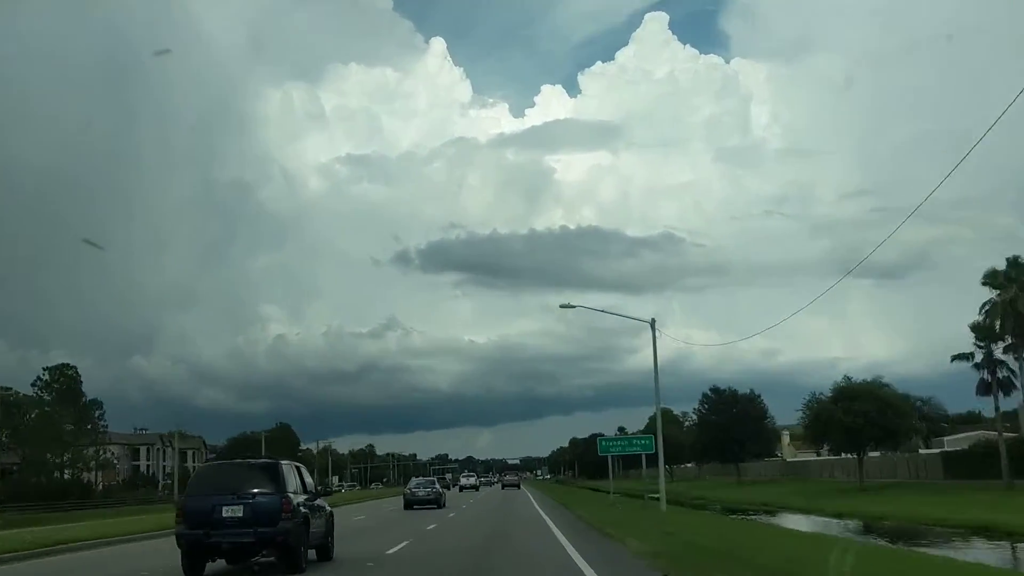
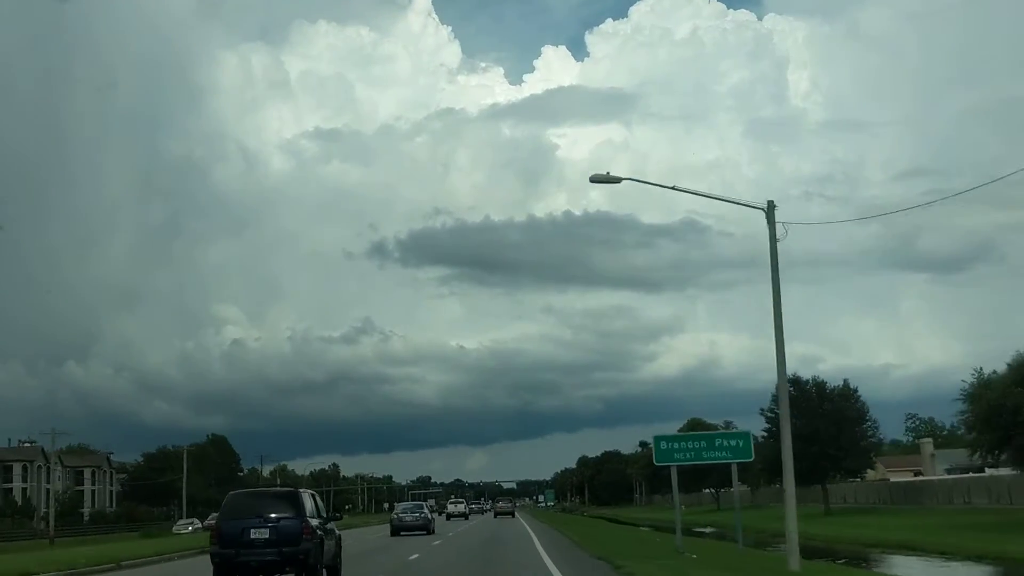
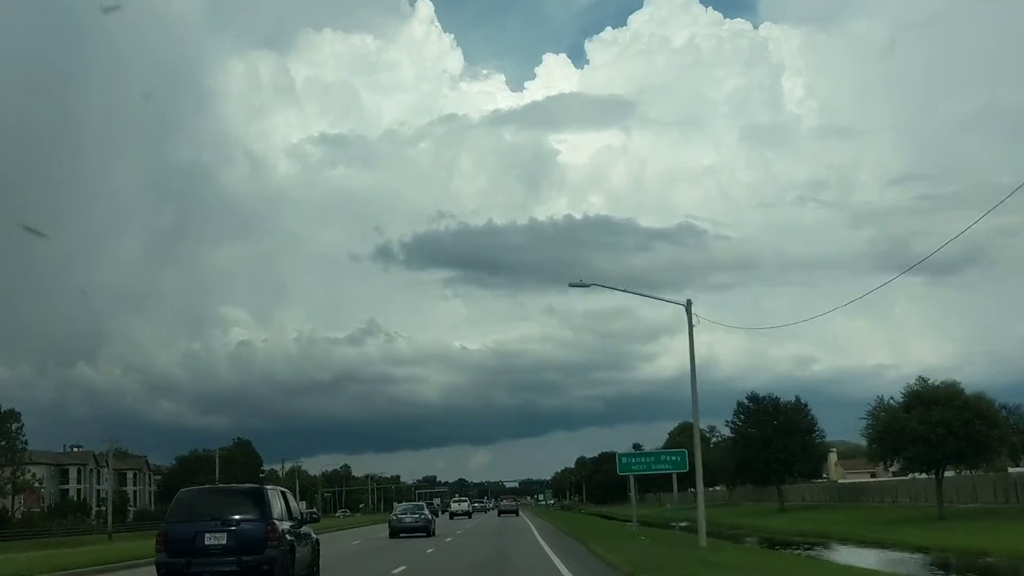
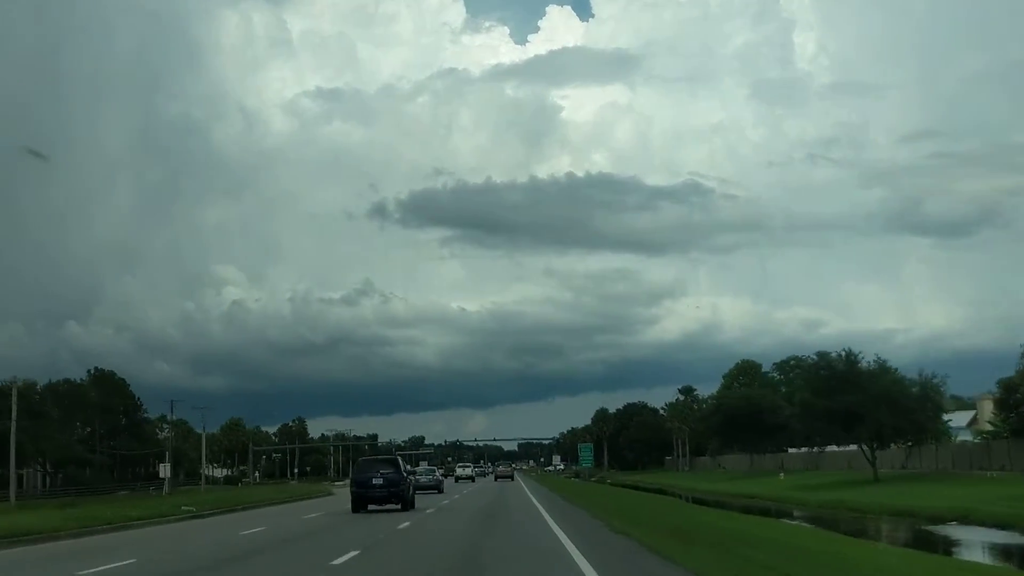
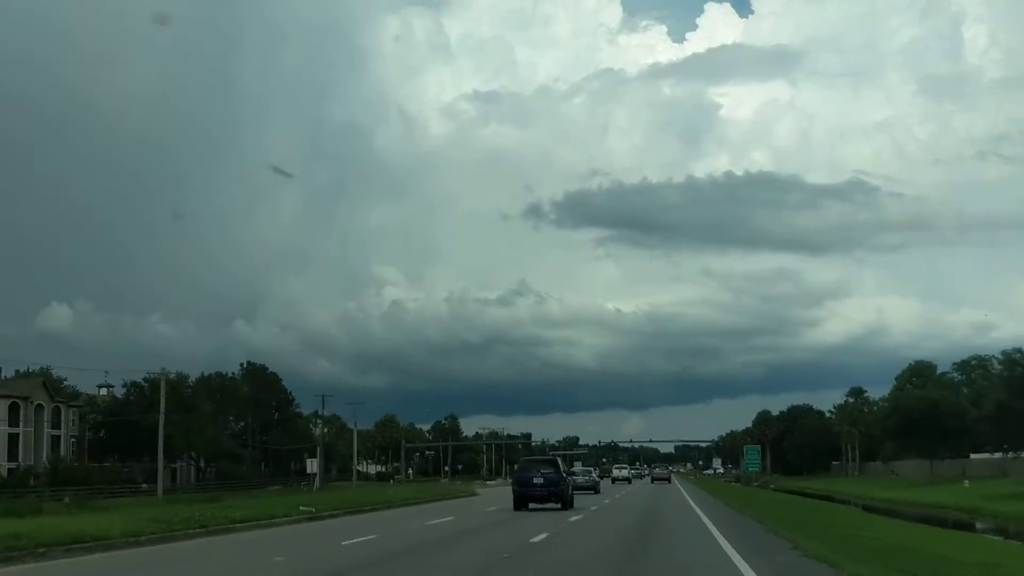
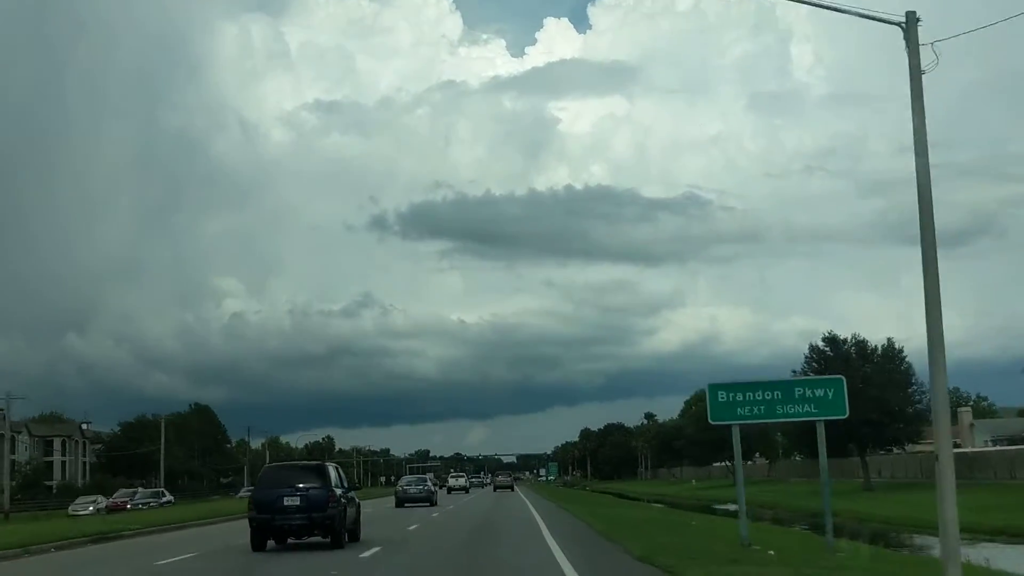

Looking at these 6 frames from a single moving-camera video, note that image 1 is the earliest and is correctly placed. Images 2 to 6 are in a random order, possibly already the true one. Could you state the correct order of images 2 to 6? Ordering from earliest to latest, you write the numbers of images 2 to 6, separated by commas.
3, 2, 6, 4, 5
